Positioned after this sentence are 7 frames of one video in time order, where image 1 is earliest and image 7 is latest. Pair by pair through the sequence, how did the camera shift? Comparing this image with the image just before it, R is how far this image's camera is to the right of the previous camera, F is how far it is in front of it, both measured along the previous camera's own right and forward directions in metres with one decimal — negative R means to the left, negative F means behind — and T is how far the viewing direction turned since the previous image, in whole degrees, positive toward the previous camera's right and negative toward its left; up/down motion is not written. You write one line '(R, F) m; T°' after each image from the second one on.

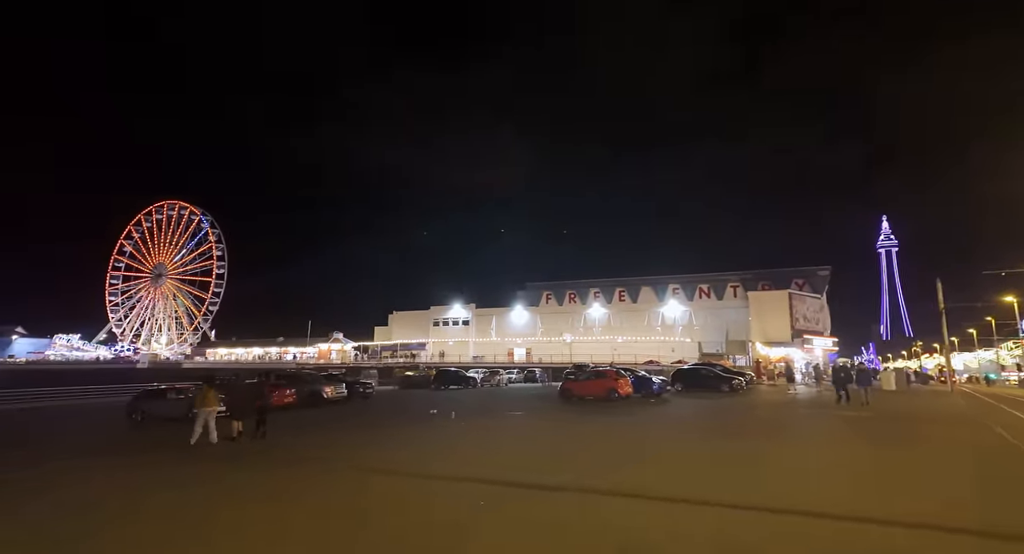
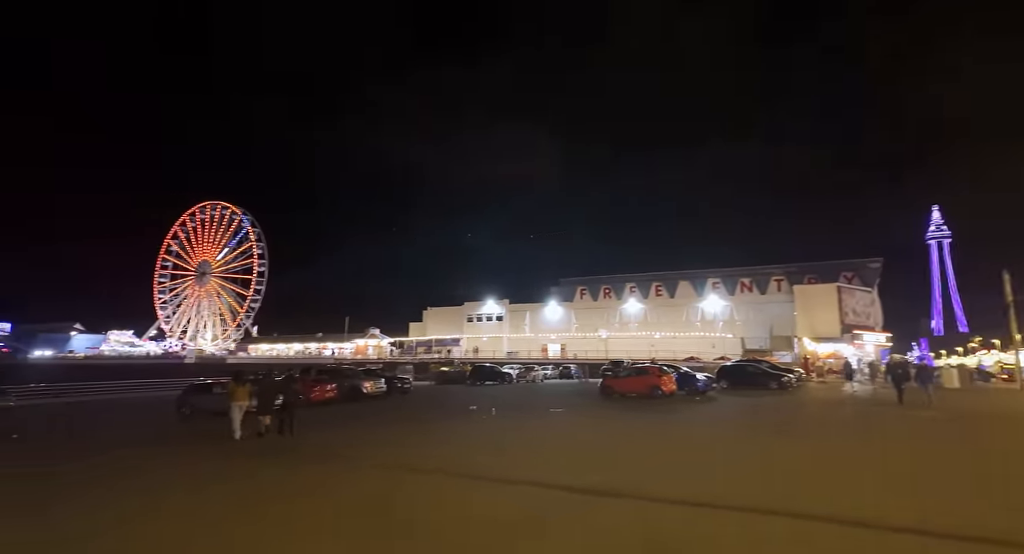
(-0.2, +0.3) m; -3°
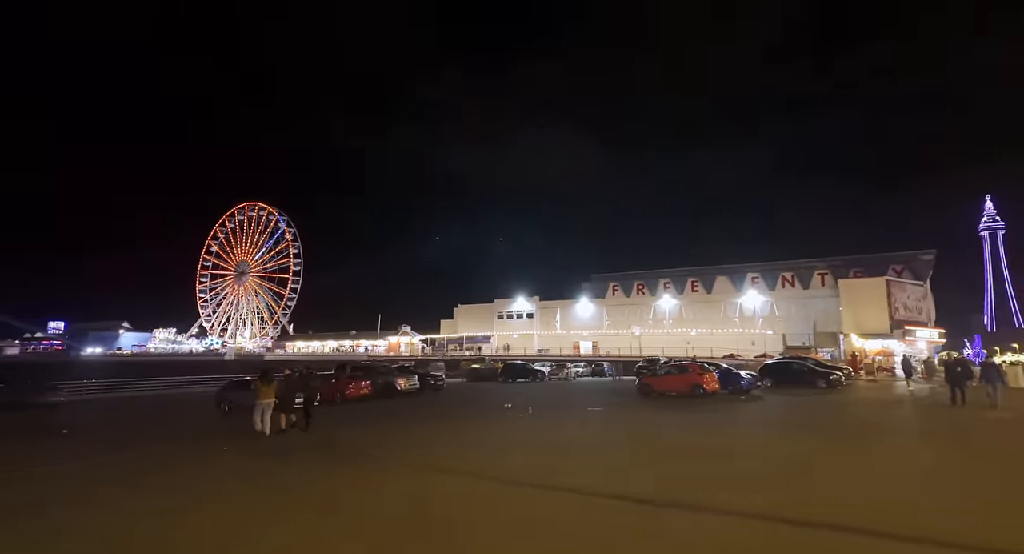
(-0.1, +0.3) m; -3°
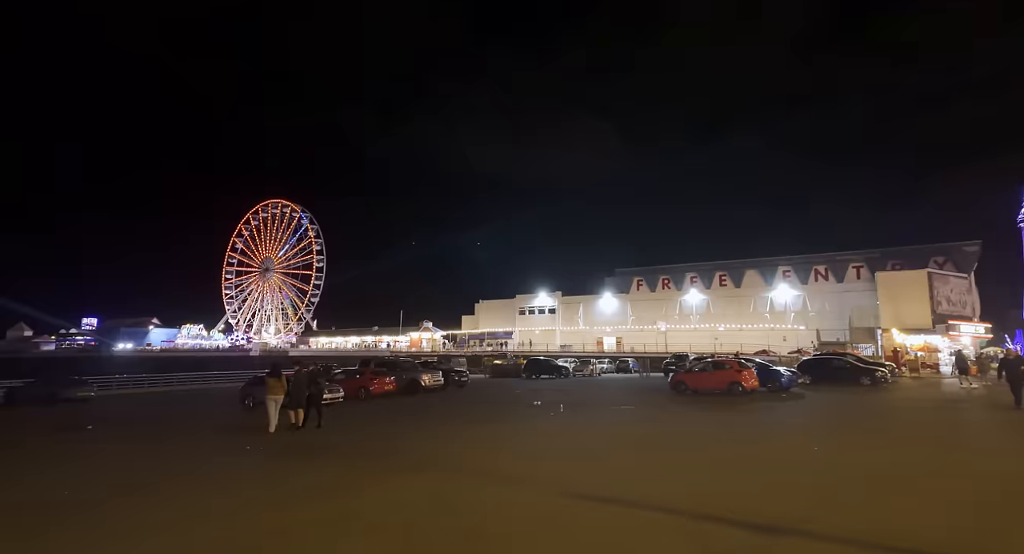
(-0.2, +0.5) m; -2°
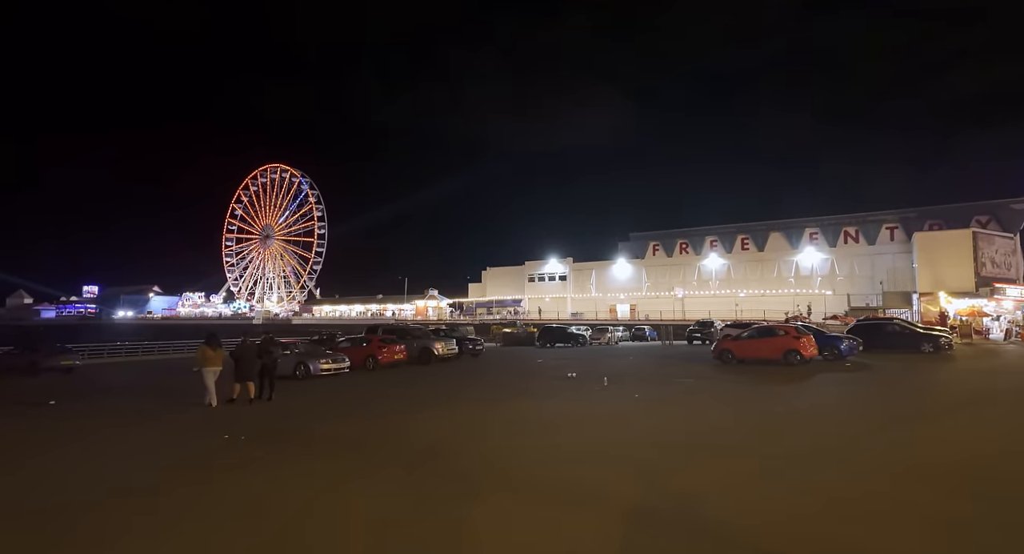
(-0.6, +1.7) m; 0°
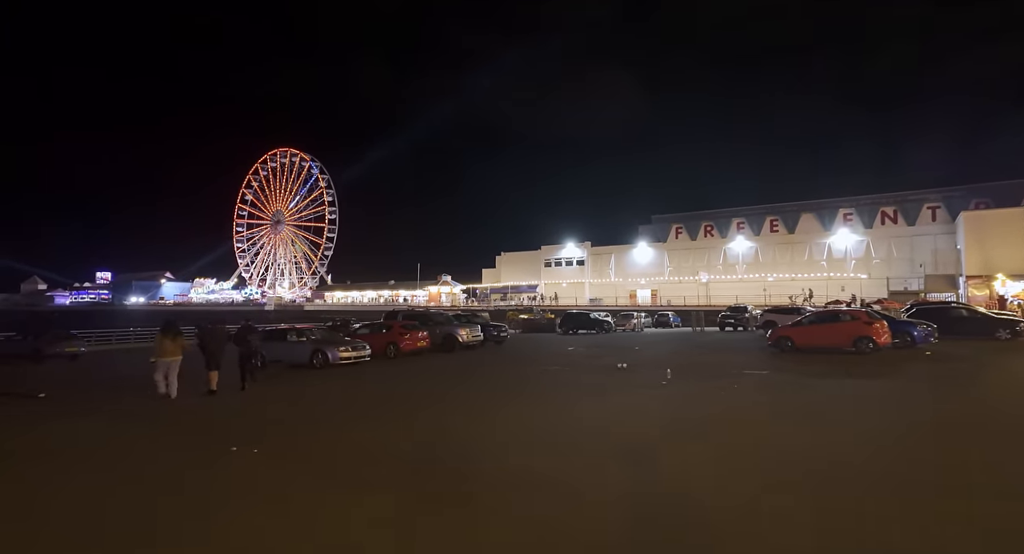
(-0.6, +1.2) m; -1°
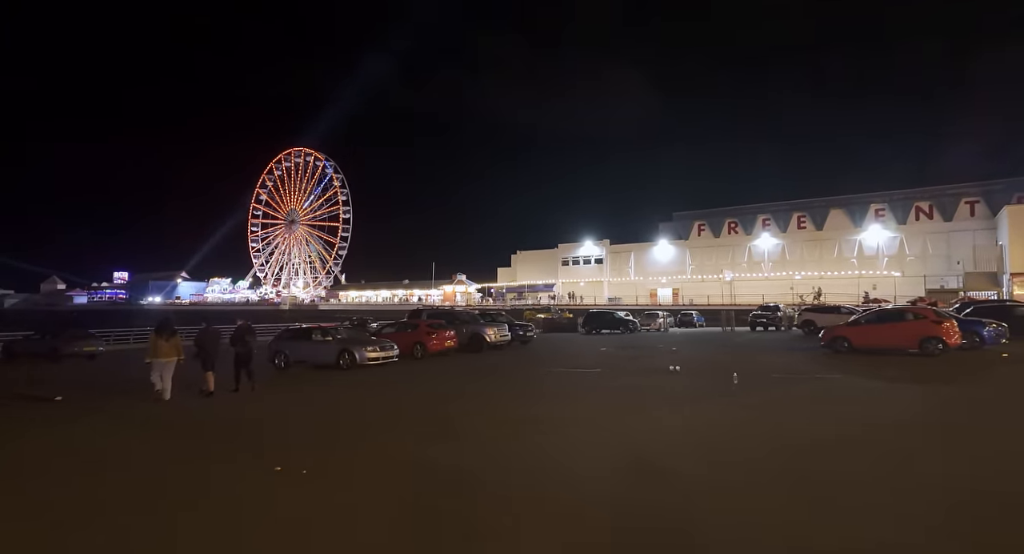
(-0.5, +0.7) m; -1°
